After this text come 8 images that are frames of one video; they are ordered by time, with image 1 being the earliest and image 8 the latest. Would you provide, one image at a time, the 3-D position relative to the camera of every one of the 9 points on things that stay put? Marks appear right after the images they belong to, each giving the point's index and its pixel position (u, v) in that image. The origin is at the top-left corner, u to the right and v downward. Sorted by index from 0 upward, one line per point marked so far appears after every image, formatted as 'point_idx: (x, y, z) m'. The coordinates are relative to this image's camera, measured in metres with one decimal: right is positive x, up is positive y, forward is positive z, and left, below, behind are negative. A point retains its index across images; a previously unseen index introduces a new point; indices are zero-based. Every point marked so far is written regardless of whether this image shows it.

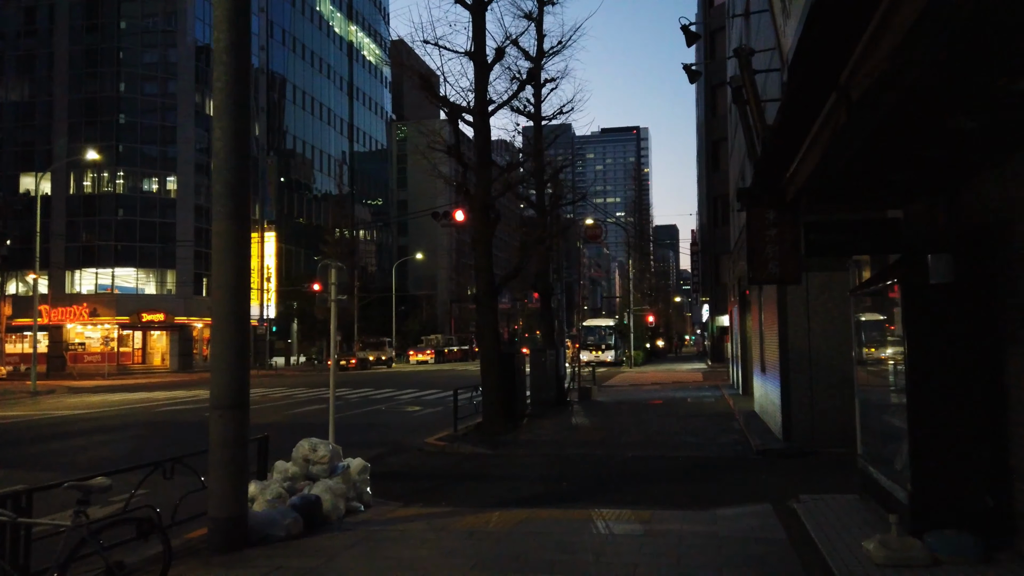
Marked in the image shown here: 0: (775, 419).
0: (+5.5, -2.8, +15.5) m
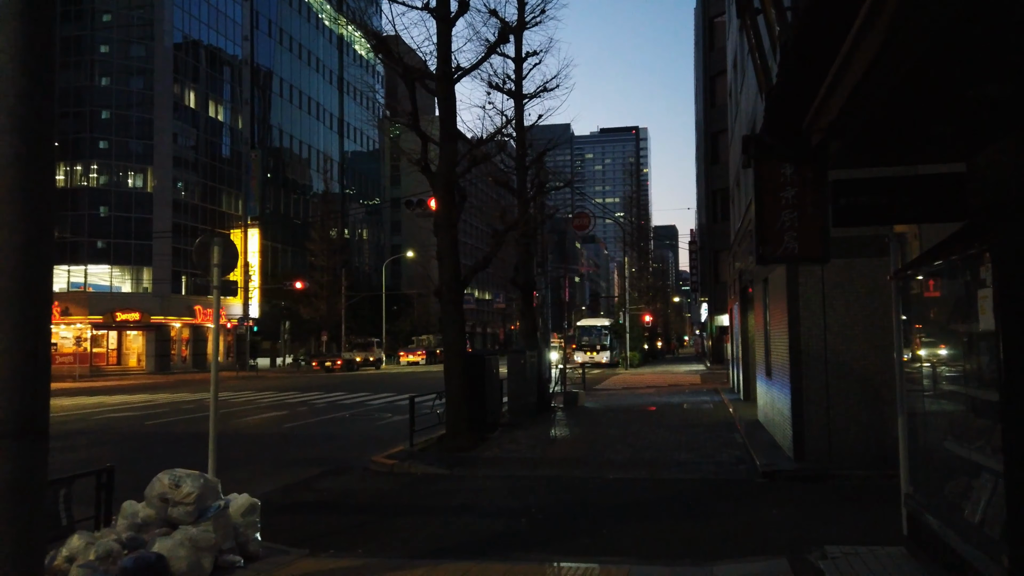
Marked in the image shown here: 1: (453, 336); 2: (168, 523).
0: (+4.8, -2.6, +13.2) m
1: (-1.2, -1.0, +15.2) m
2: (-3.1, -2.1, +6.8) m
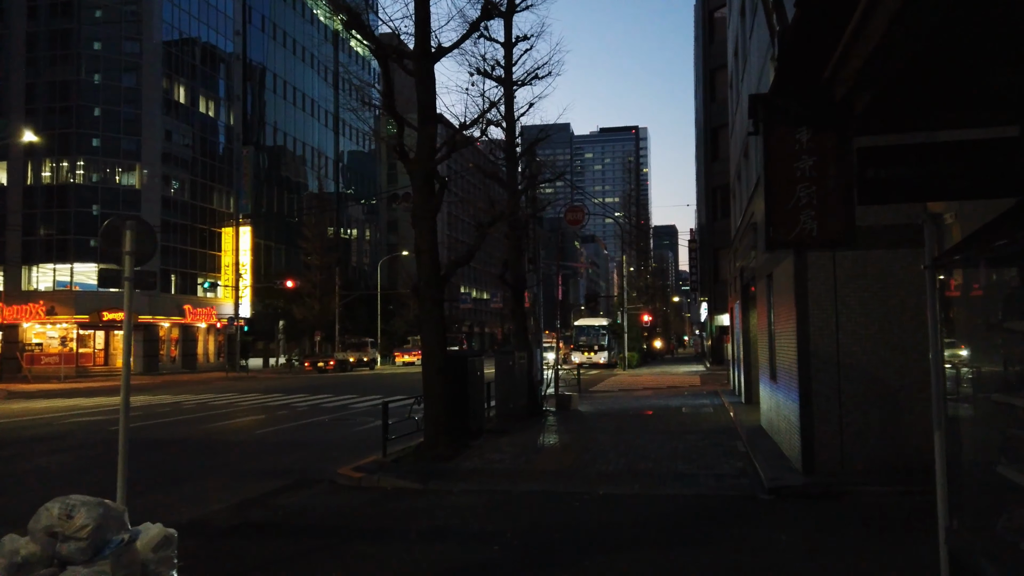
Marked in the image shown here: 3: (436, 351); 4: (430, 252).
0: (+4.5, -2.5, +12.1) m
1: (-1.5, -0.9, +14.0) m
2: (-3.4, -2.1, +5.6) m
3: (-1.4, -1.3, +14.0) m
4: (-1.6, +0.7, +14.2) m
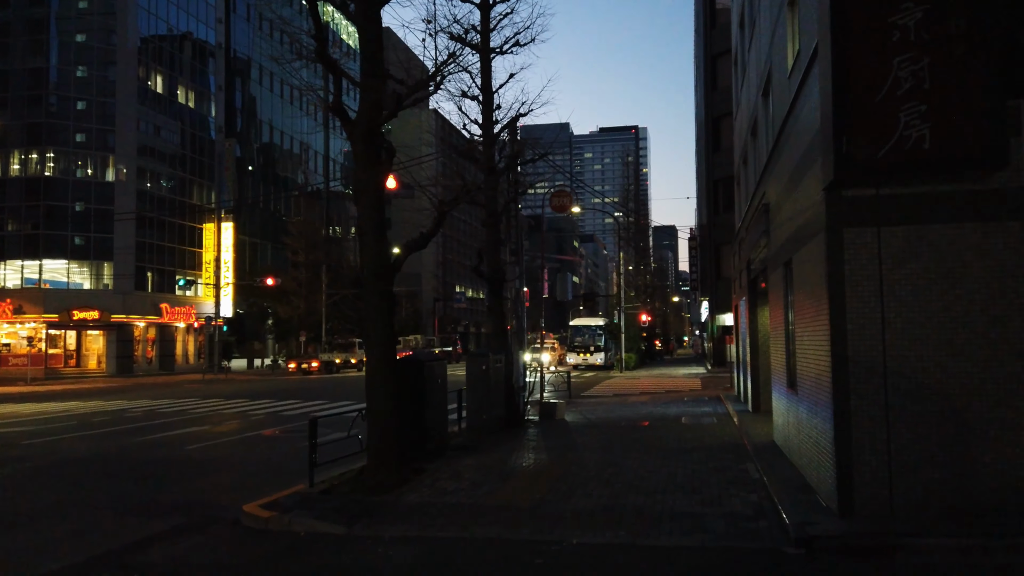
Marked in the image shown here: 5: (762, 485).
0: (+3.9, -2.4, +9.5) m
1: (-2.1, -0.8, +11.5) m
2: (-4.0, -1.9, +3.1) m
3: (-2.0, -1.1, +11.5) m
4: (-2.2, +0.9, +11.7) m
5: (+3.5, -2.8, +10.5) m
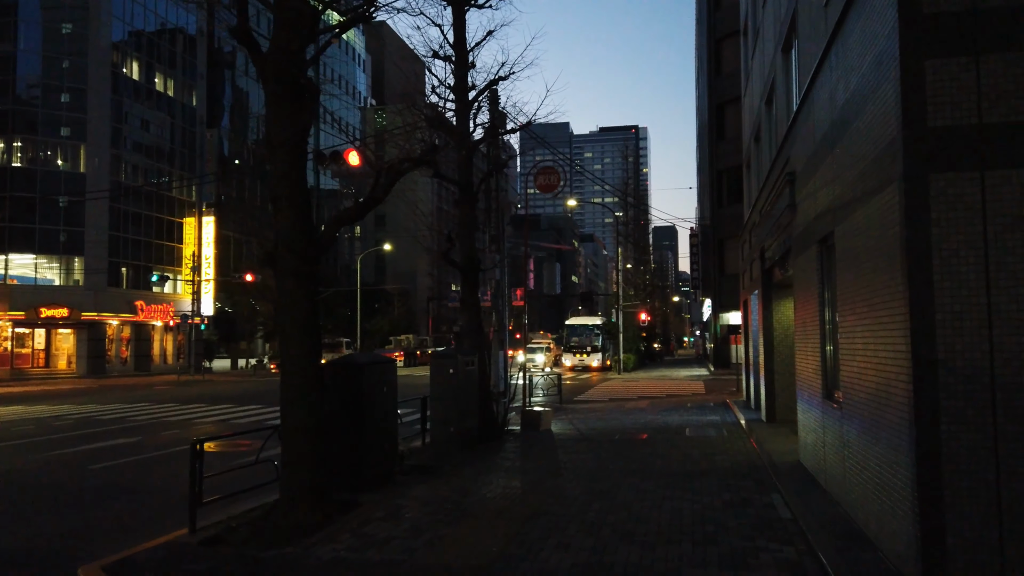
0: (+3.4, -2.2, +6.9) m
1: (-2.6, -0.5, +8.9) m
2: (-4.5, -1.7, +0.5) m
3: (-2.5, -0.9, +8.8) m
4: (-2.7, +1.1, +9.0) m
5: (+3.0, -2.6, +7.9) m
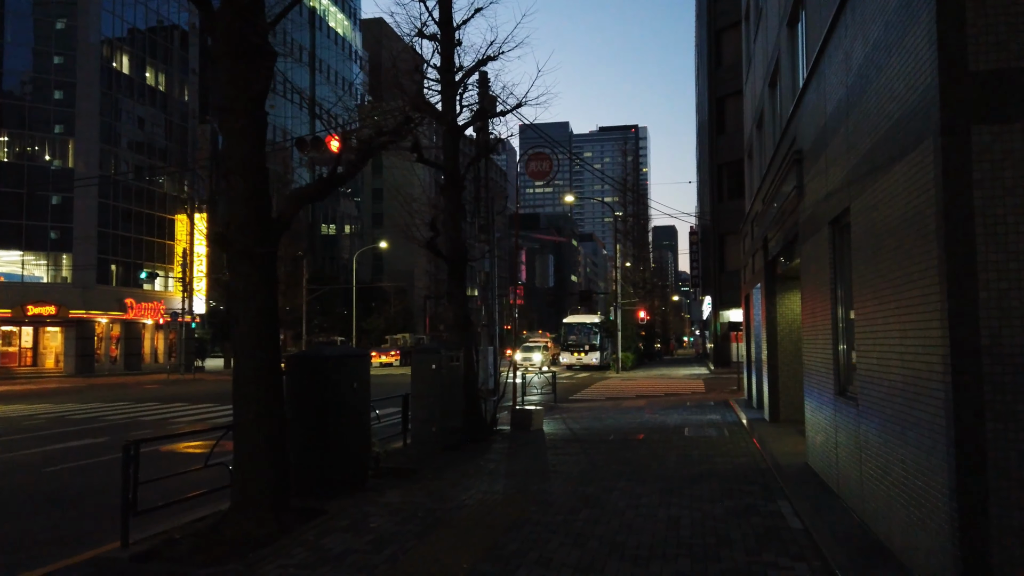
0: (+3.2, -2.0, +6.0) m
1: (-2.8, -0.4, +8.0) m
2: (-4.8, -1.5, -0.4) m
3: (-2.7, -0.7, +7.9) m
4: (-2.9, +1.3, +8.1) m
5: (+2.8, -2.4, +7.0) m
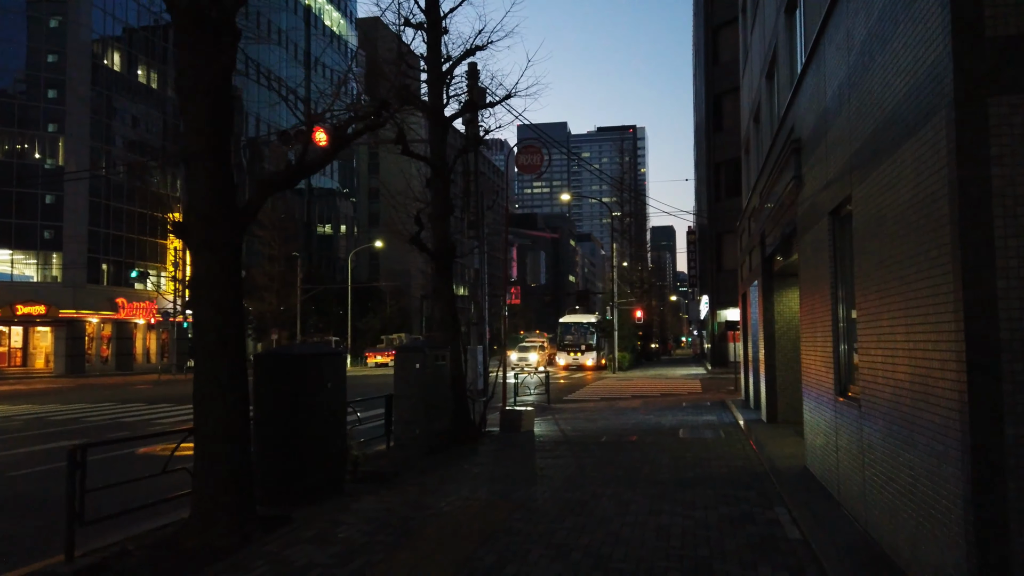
0: (+3.0, -1.9, +5.5) m
1: (-3.0, -0.3, +7.5) m
2: (-4.9, -1.4, -0.9) m
3: (-2.9, -0.6, +7.4) m
4: (-3.1, +1.3, +7.6) m
5: (+2.6, -2.3, +6.5) m
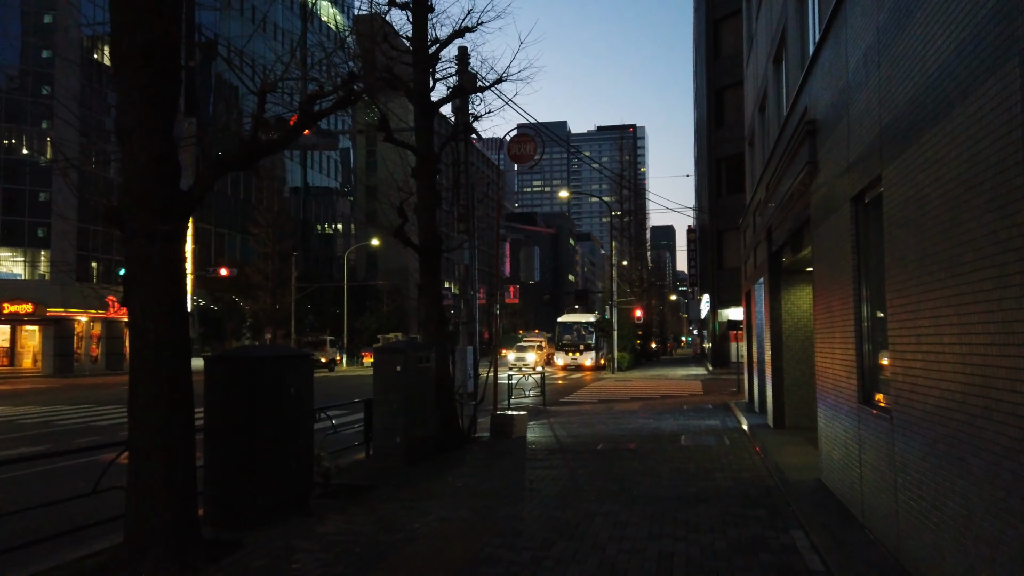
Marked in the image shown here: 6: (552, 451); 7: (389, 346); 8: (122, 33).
0: (+2.8, -1.9, +4.6) m
1: (-3.2, -0.3, +6.5) m
2: (-5.1, -1.4, -1.9) m
3: (-3.1, -0.6, +6.5) m
4: (-3.3, +1.4, +6.7) m
5: (+2.4, -2.3, +5.6) m
6: (+0.7, -2.8, +12.9) m
7: (-2.0, -0.9, +11.9) m
8: (-3.5, +2.3, +6.7) m
